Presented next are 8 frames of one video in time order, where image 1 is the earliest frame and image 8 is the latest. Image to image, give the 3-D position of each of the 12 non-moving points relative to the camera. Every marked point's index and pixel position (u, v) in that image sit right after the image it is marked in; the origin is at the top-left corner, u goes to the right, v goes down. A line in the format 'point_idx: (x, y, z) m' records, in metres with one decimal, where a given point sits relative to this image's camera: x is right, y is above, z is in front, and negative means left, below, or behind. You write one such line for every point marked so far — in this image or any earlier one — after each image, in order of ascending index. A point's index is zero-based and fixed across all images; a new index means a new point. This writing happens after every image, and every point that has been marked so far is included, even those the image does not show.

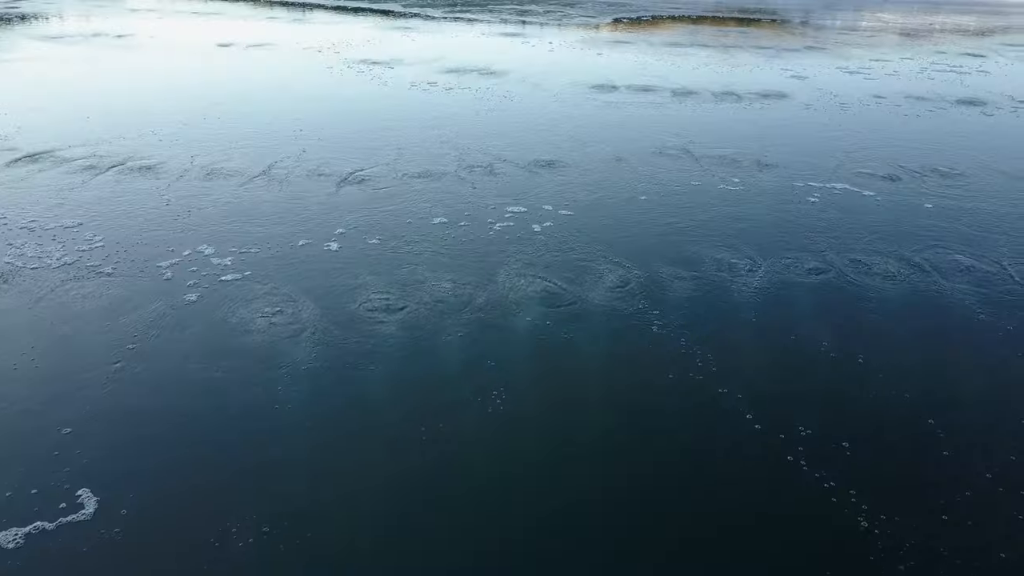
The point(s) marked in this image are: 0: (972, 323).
0: (+6.3, -0.6, +11.4) m
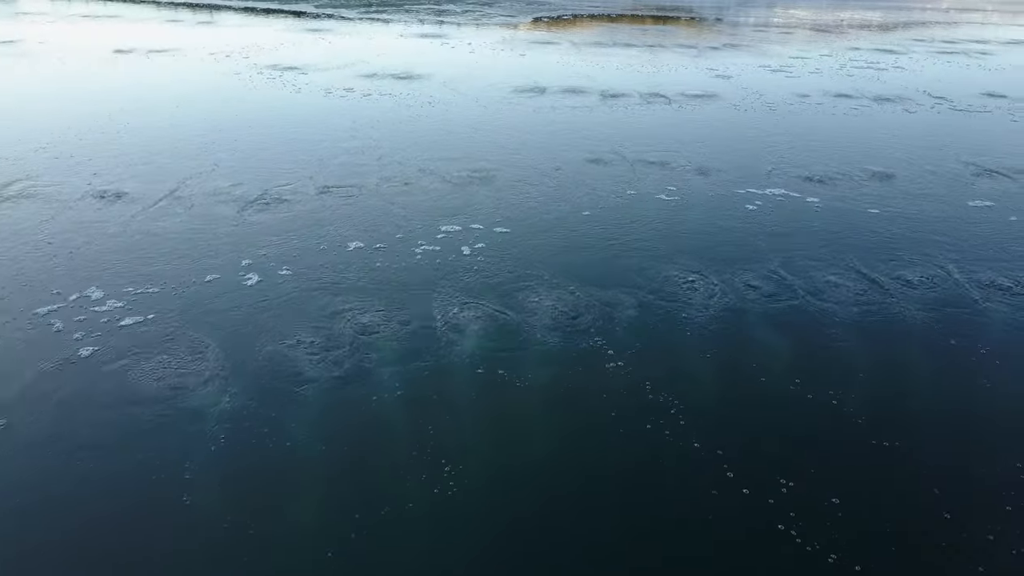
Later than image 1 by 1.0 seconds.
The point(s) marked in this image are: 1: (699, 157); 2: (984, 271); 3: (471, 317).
0: (+5.4, -0.7, +11.0) m
1: (+3.9, +2.6, +17.5) m
2: (+7.1, +0.2, +12.9) m
3: (-0.5, -0.4, +10.9) m
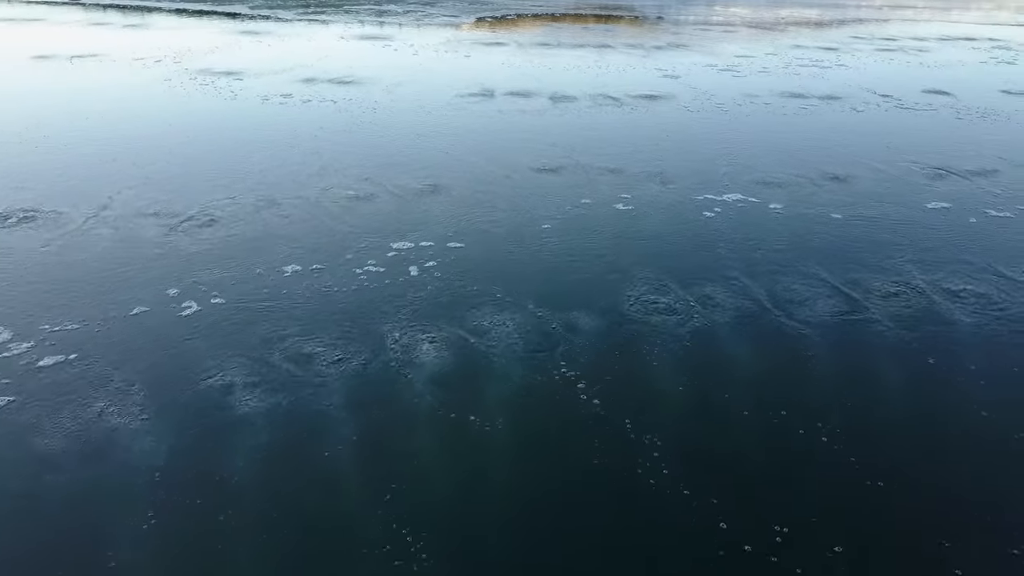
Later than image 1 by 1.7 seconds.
0: (+4.9, -0.8, +10.7) m
1: (+2.9, +2.5, +17.1) m
2: (+6.5, +0.1, +12.6) m
3: (-1.1, -0.7, +10.2) m
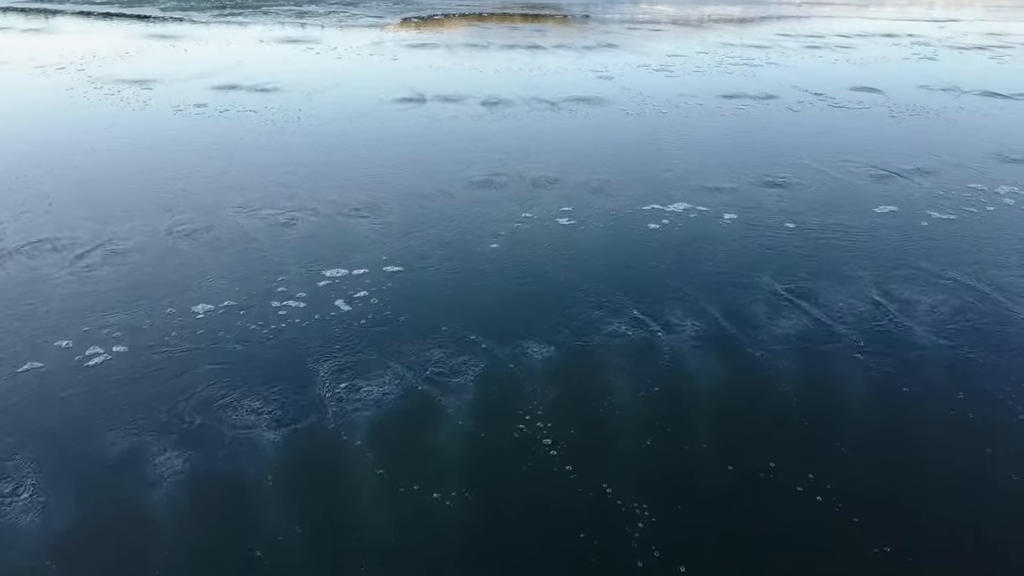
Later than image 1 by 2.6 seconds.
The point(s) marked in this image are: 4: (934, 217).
0: (+4.3, -1.0, +10.2) m
1: (+1.6, +2.2, +16.4) m
2: (+5.6, 0.0, +12.3) m
3: (-1.6, -1.1, +9.3) m
4: (+7.4, +1.2, +14.9) m
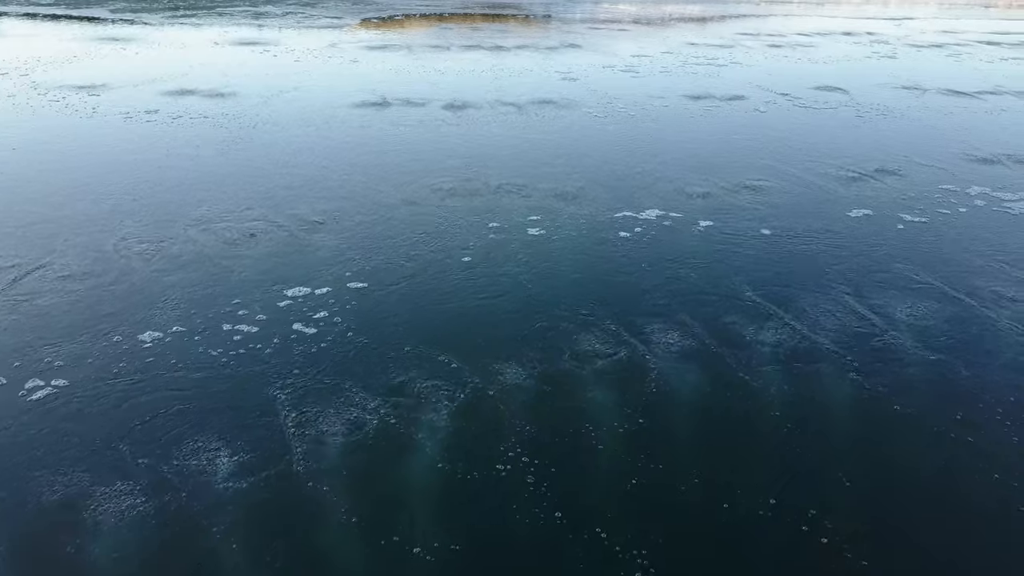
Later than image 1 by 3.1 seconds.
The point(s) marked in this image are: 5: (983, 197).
0: (+4.0, -1.1, +9.9) m
1: (+1.0, +2.1, +16.0) m
2: (+5.2, -0.1, +12.0) m
3: (-1.9, -1.3, +8.8) m
4: (+6.8, +1.2, +14.7) m
5: (+8.8, +1.7, +15.8) m
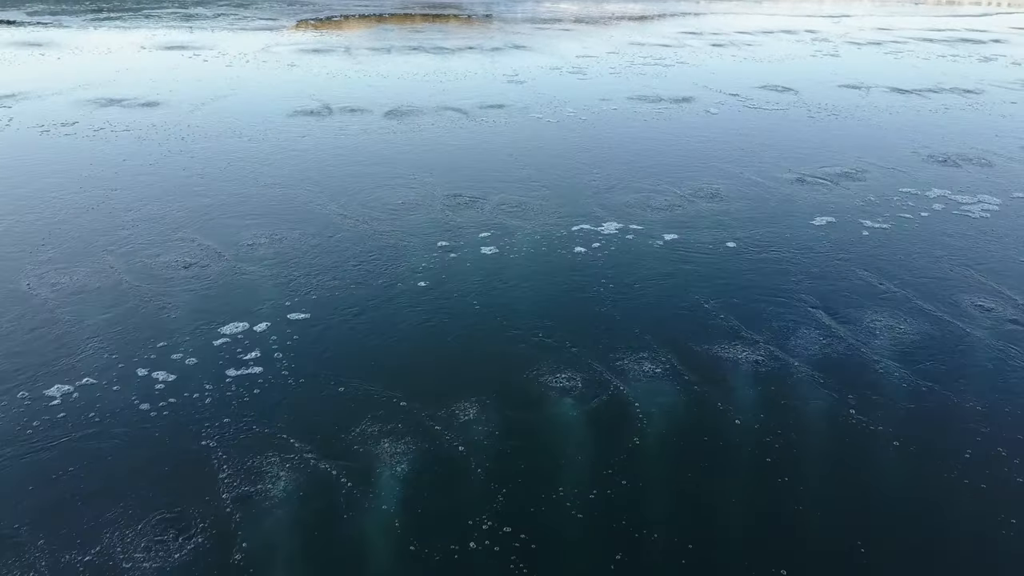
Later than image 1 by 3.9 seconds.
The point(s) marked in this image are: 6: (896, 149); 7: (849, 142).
0: (+3.6, -1.3, +9.4) m
1: (+0.1, +1.8, +15.2) m
2: (+4.7, -0.3, +11.6) m
3: (-2.2, -1.7, +7.9) m
4: (+6.0, +1.0, +14.4) m
5: (+7.9, +1.6, +15.6) m
6: (+8.7, +3.1, +19.2) m
7: (+7.8, +3.4, +19.7) m
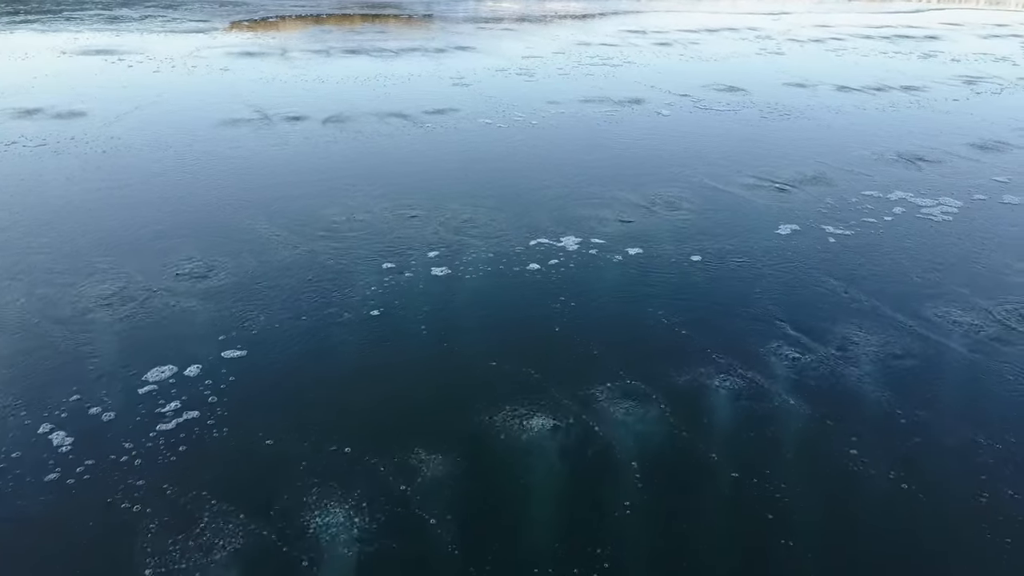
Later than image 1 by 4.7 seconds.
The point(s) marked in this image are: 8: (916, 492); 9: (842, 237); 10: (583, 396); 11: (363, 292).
0: (+3.2, -1.5, +8.8) m
1: (-0.7, +1.5, +14.4) m
2: (+4.1, -0.5, +11.1) m
3: (-2.5, -2.0, +6.9) m
4: (+5.3, +0.9, +13.9) m
5: (+7.1, +1.5, +15.3) m
6: (+7.6, +3.1, +18.9) m
7: (+6.7, +3.3, +19.3) m
8: (+3.8, -2.0, +8.0) m
9: (+5.4, +0.8, +13.8) m
10: (+1.0, -1.1, +9.5) m
11: (-2.0, 0.0, +11.3) m
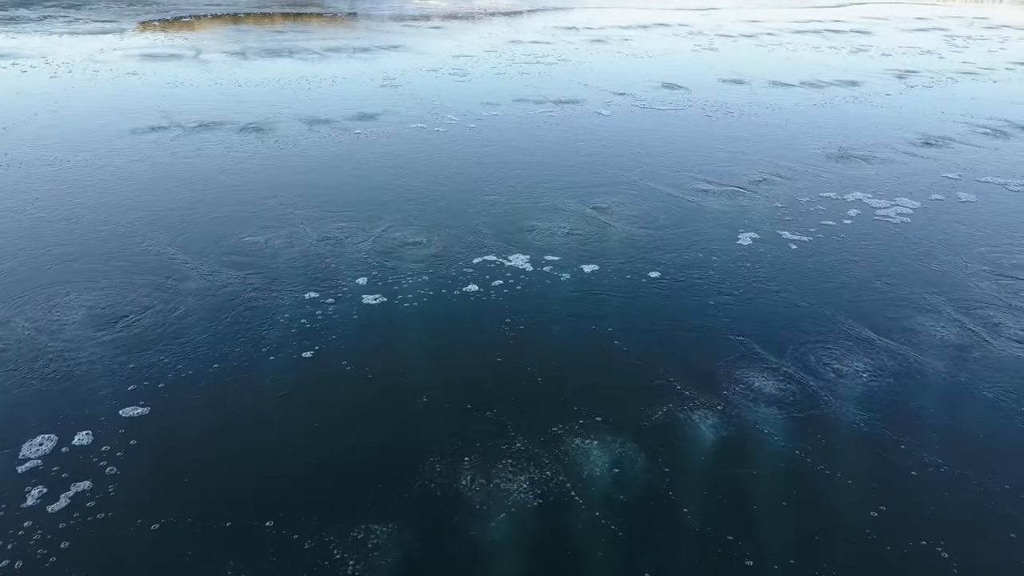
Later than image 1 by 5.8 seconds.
0: (+2.7, -1.8, +8.0) m
1: (-1.7, +1.2, +13.2) m
2: (+3.5, -0.7, +10.3) m
3: (-2.7, -2.5, +5.6) m
4: (+4.4, +0.8, +13.2) m
5: (+6.0, +1.4, +14.7) m
6: (+6.2, +3.0, +18.3) m
7: (+5.2, +3.2, +18.7) m
8: (+3.5, -2.2, +7.1) m
9: (+4.5, +0.7, +13.0) m
10: (+0.5, -1.4, +8.4) m
11: (-2.6, -0.4, +10.0) m
